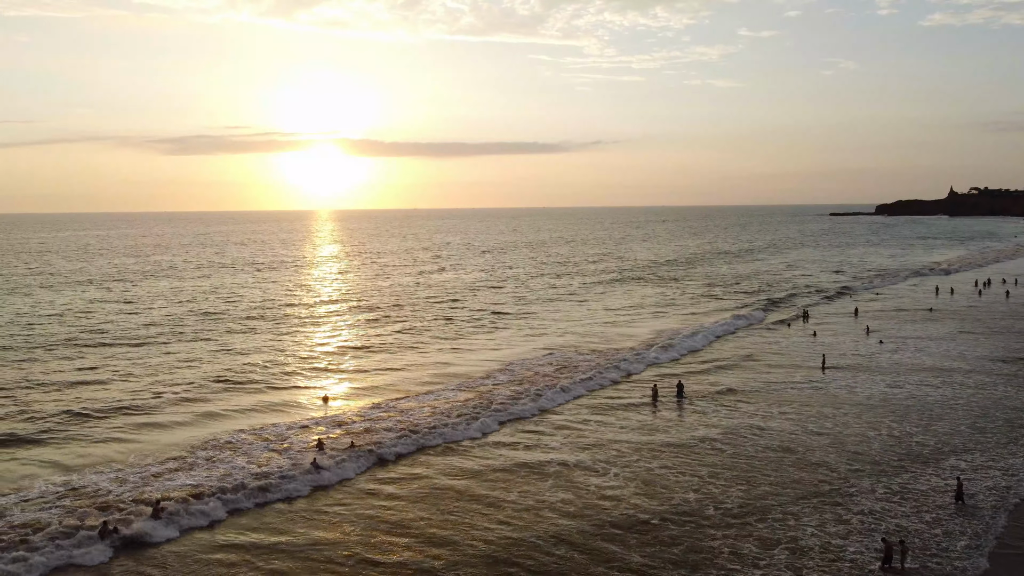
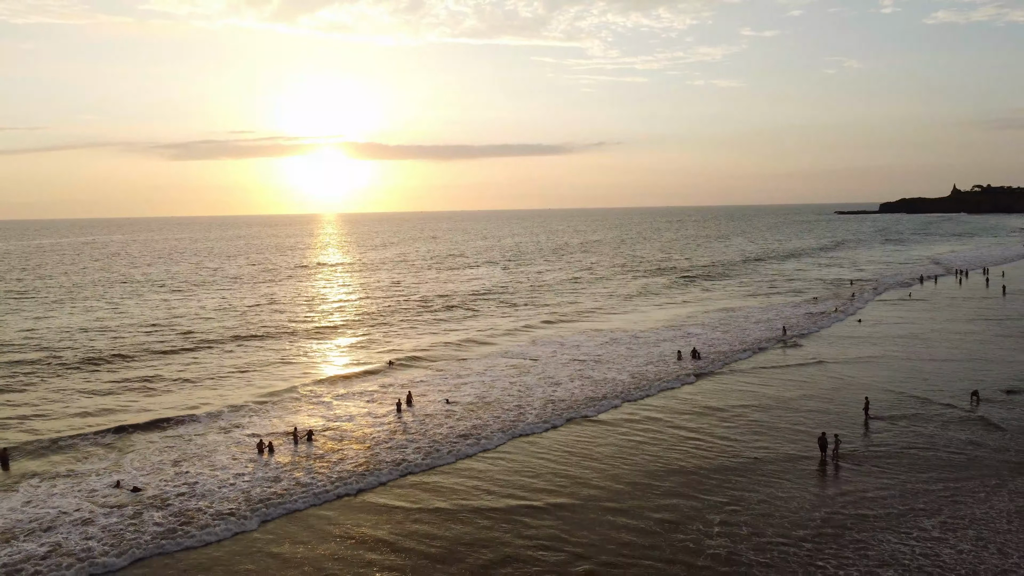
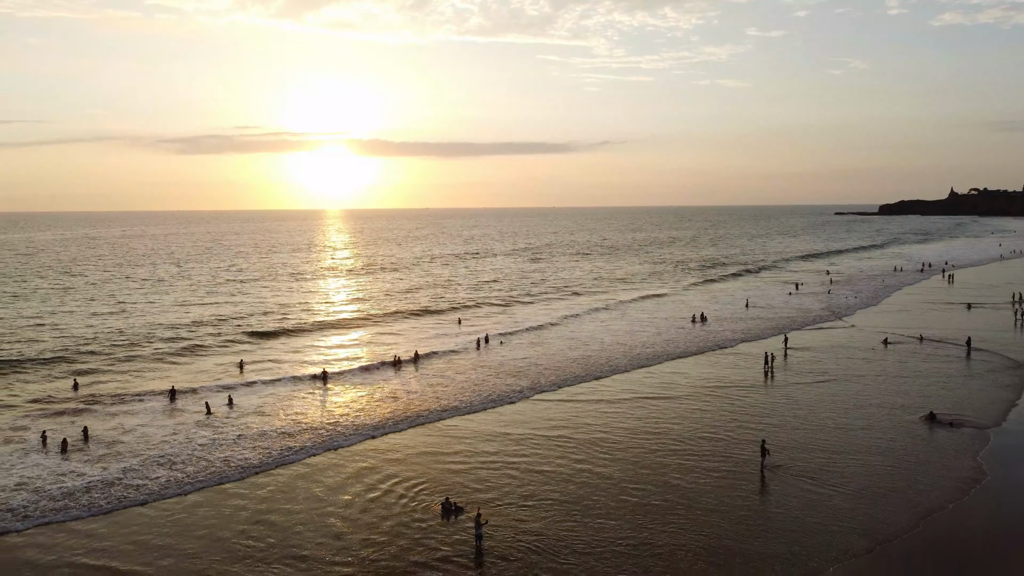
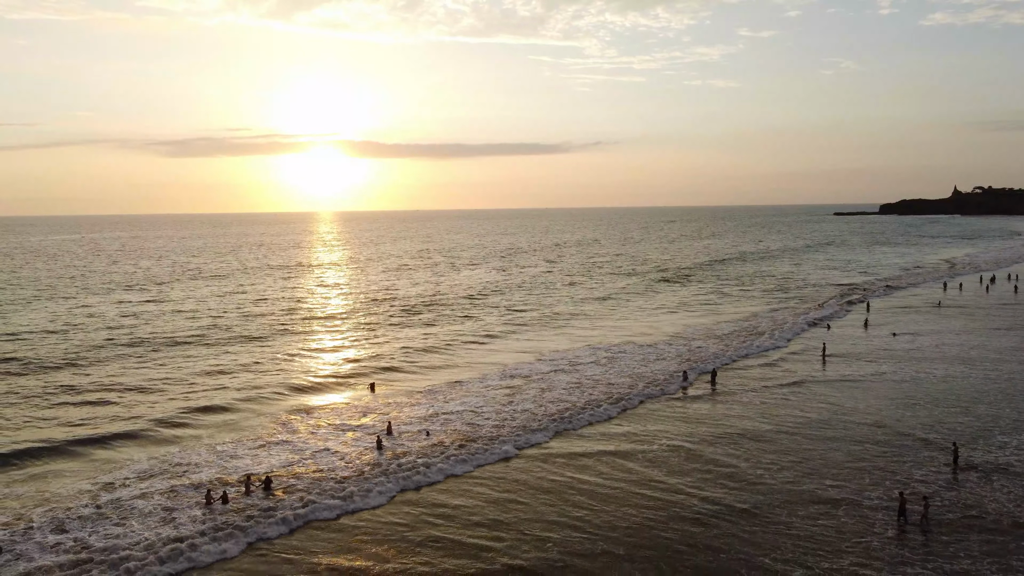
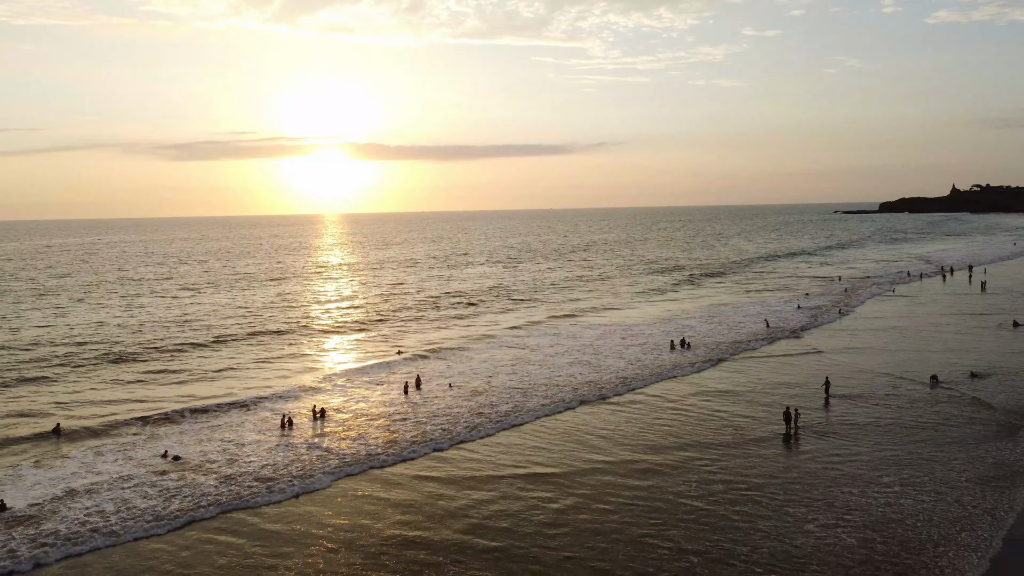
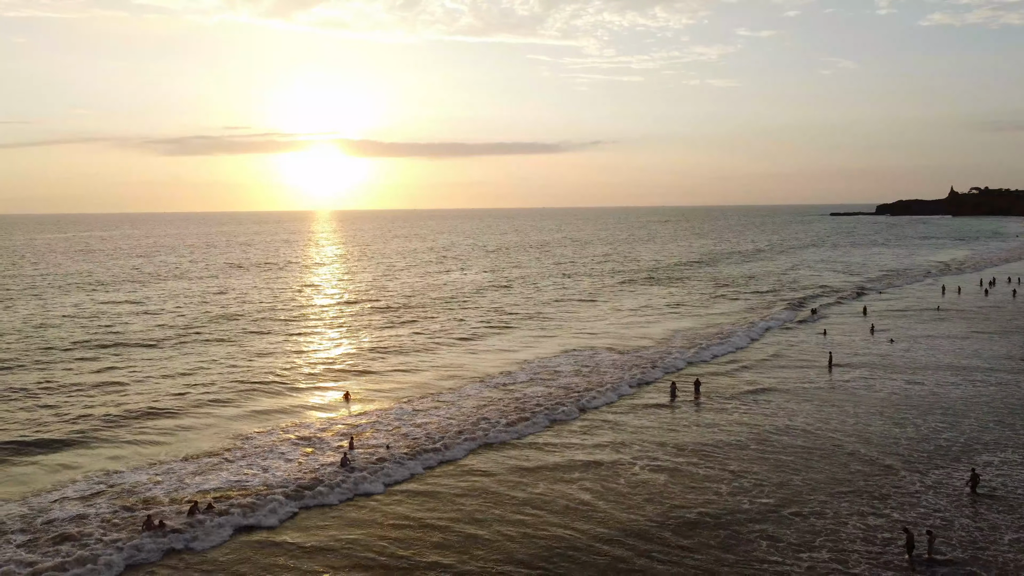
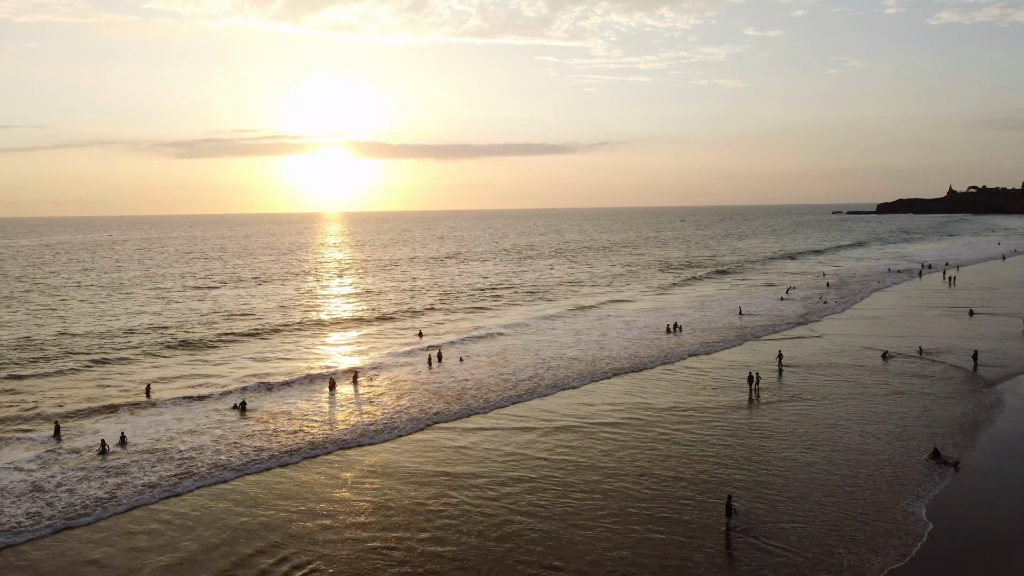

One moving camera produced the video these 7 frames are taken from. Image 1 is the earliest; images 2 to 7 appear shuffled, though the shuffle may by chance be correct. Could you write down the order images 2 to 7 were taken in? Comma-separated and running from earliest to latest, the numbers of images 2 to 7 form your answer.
6, 4, 2, 5, 7, 3
